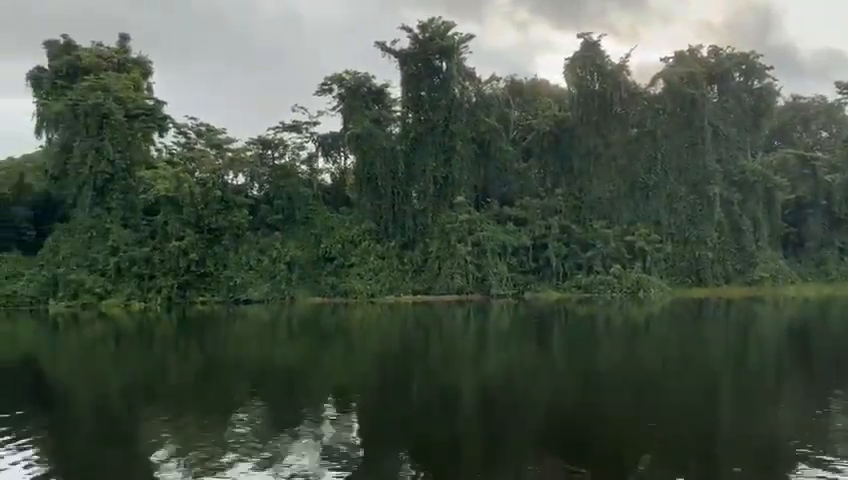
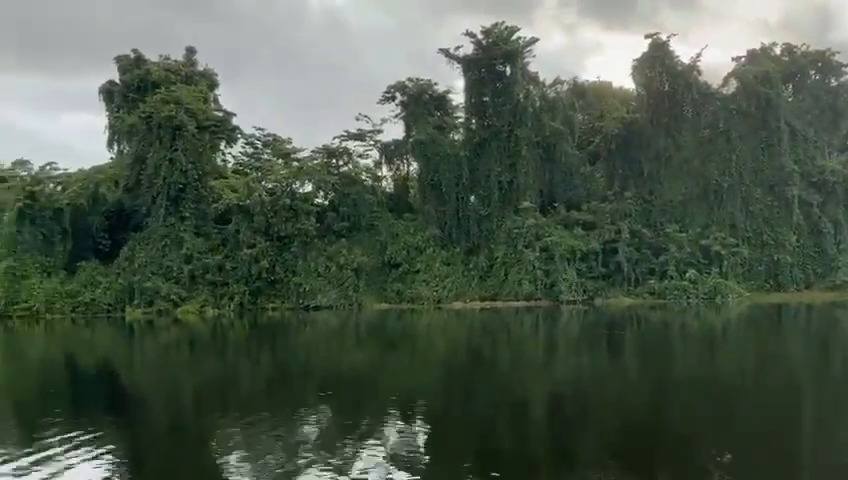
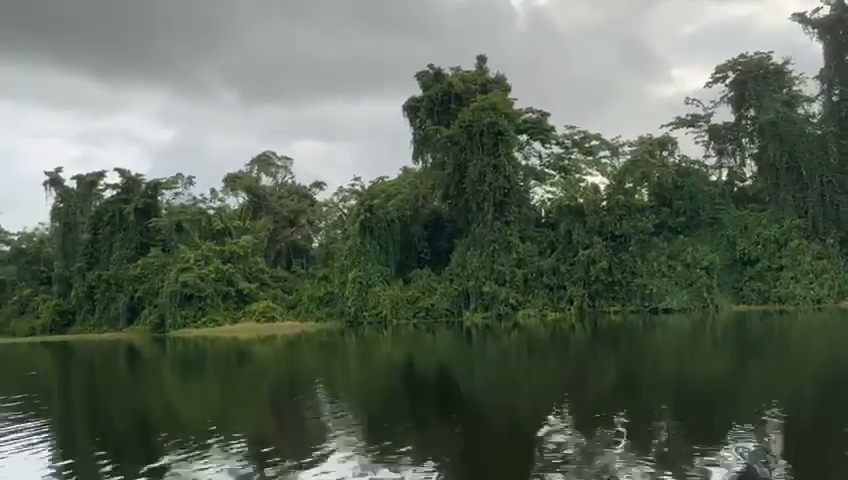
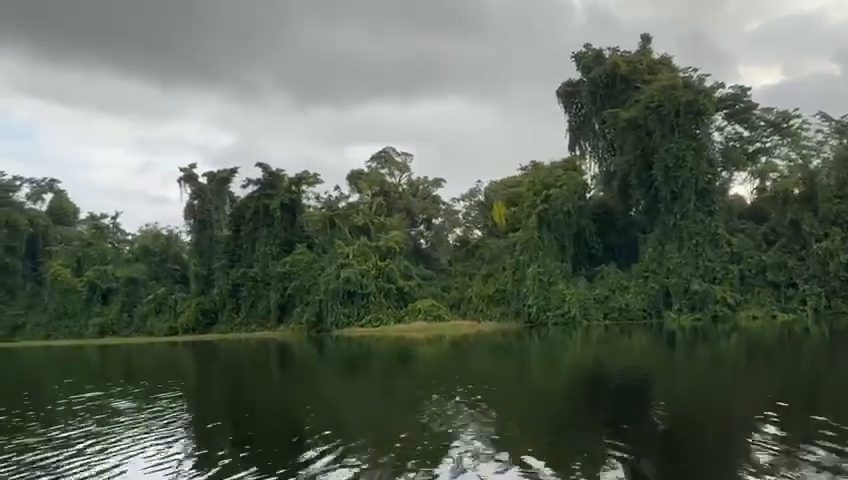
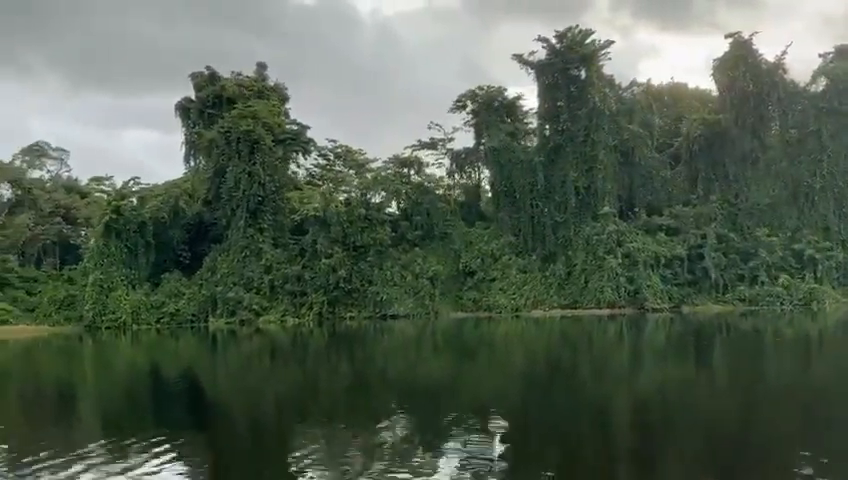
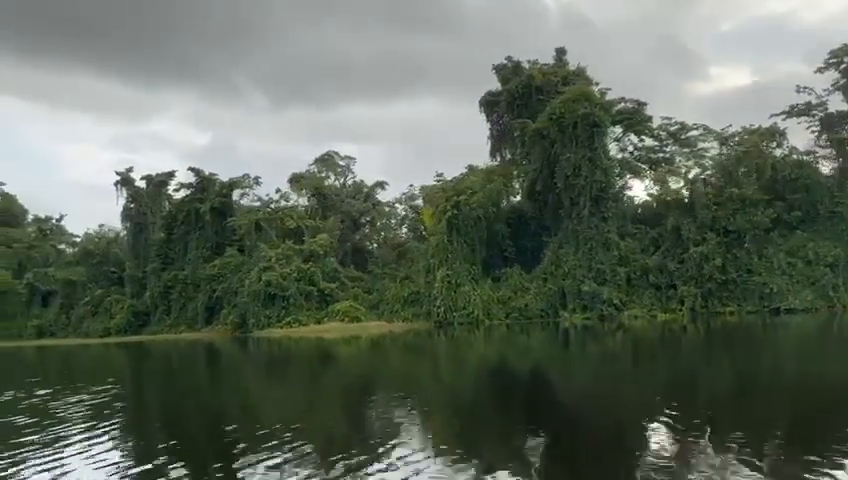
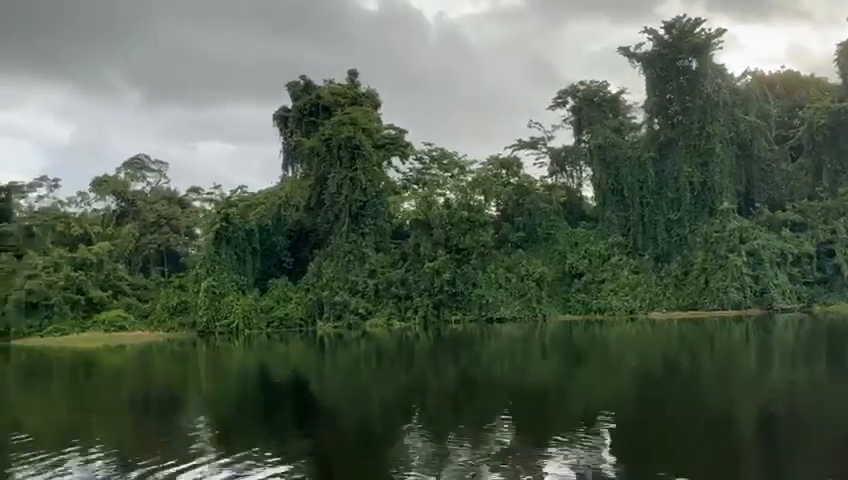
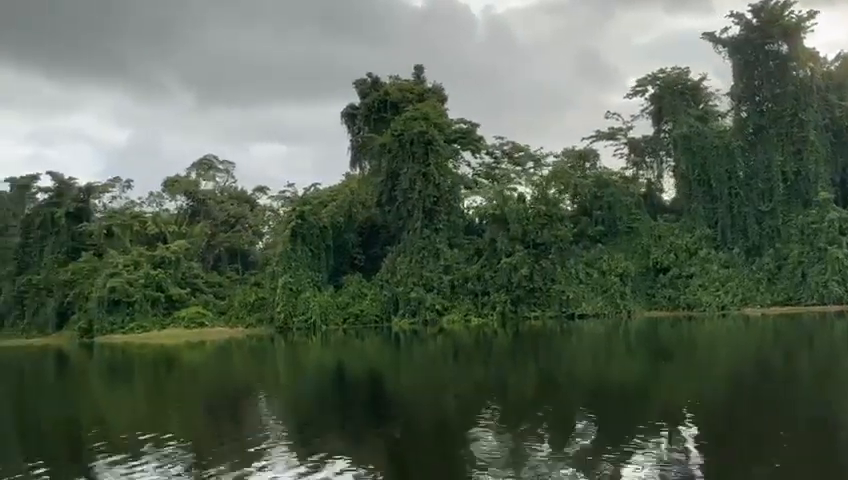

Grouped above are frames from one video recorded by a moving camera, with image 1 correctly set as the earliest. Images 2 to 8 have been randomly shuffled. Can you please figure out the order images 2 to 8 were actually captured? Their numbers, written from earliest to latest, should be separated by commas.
2, 5, 7, 8, 3, 6, 4
